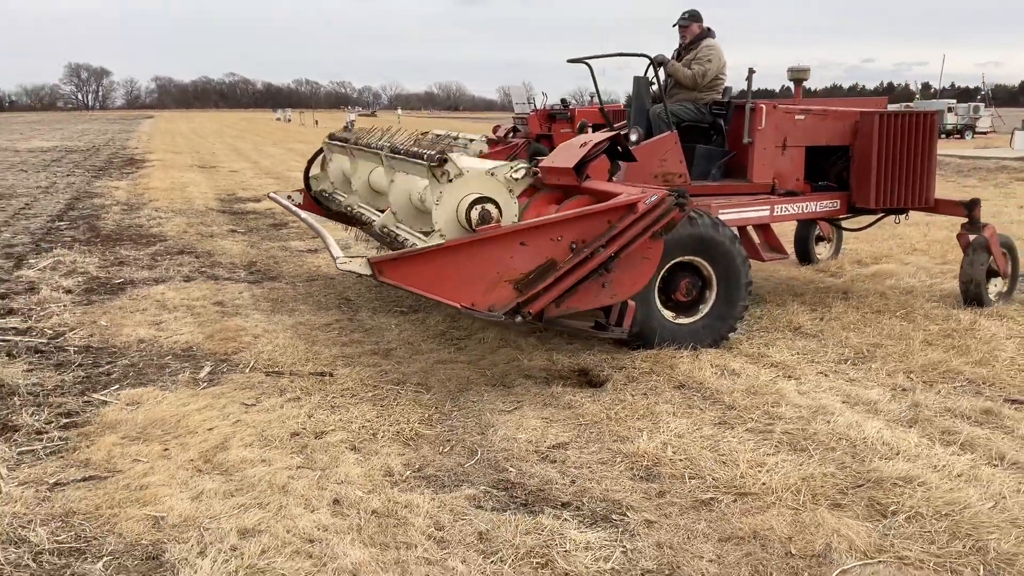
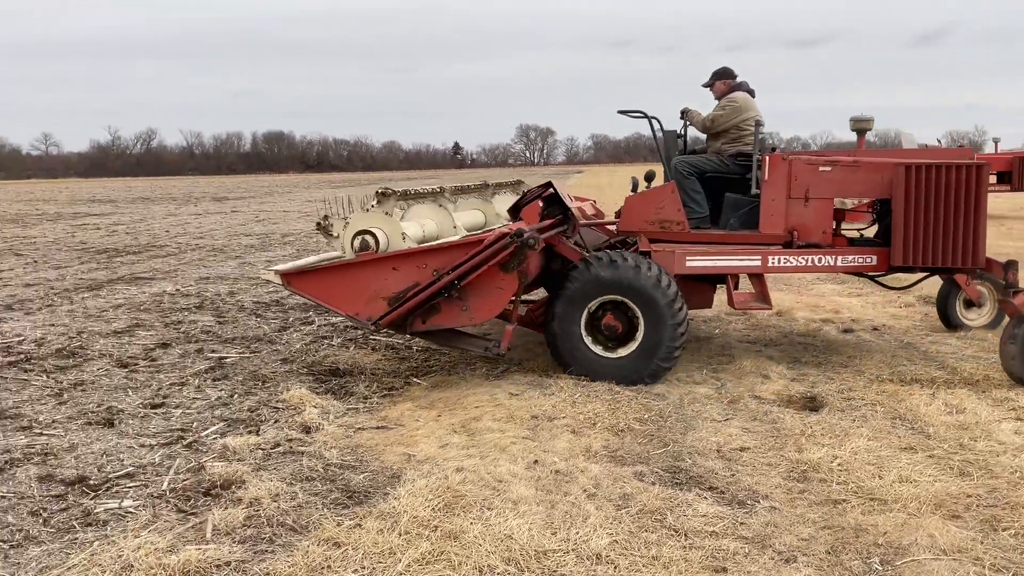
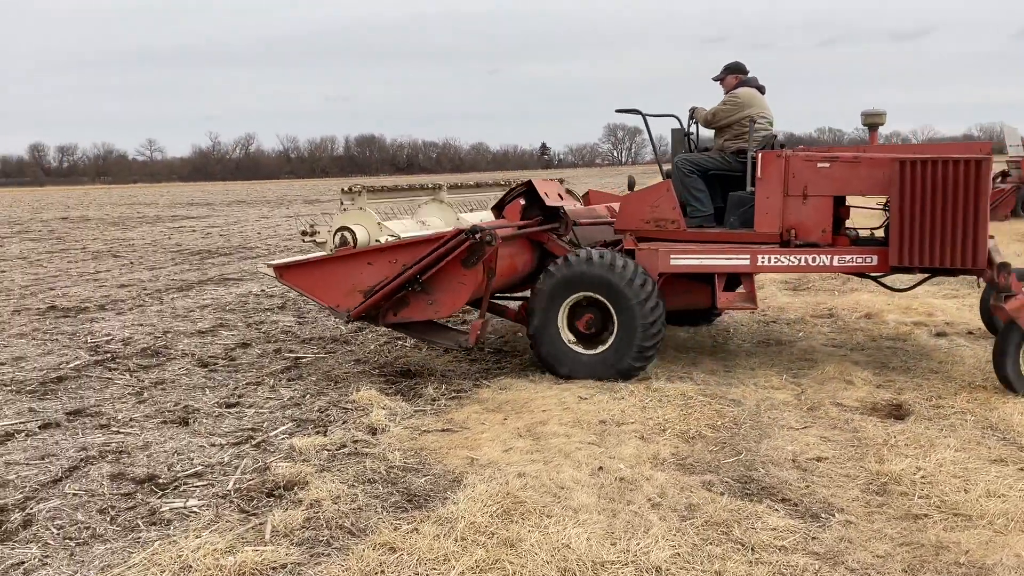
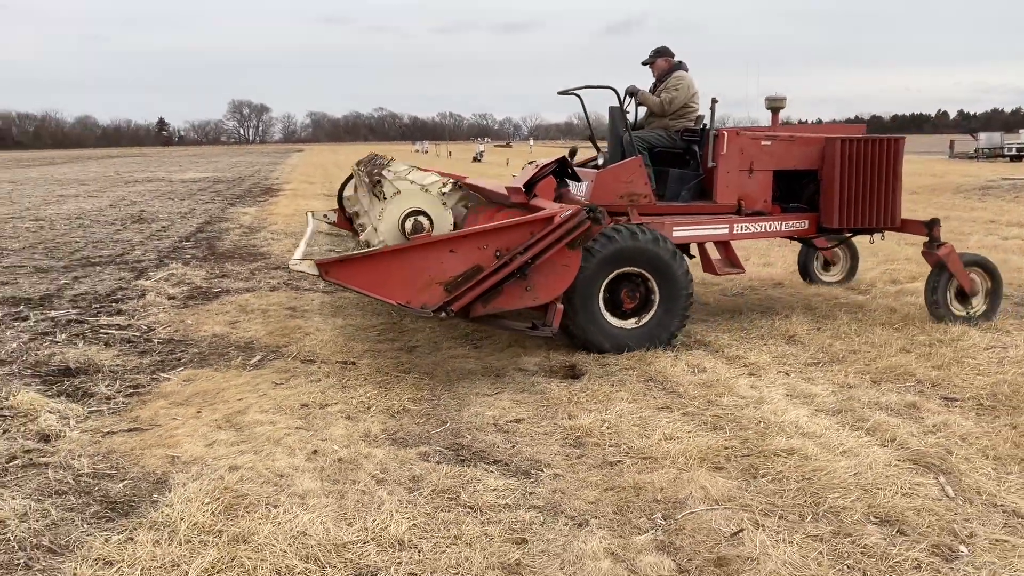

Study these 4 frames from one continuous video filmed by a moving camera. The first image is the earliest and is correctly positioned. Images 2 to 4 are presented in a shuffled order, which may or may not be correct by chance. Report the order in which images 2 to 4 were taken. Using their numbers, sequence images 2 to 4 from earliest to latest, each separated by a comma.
4, 2, 3
